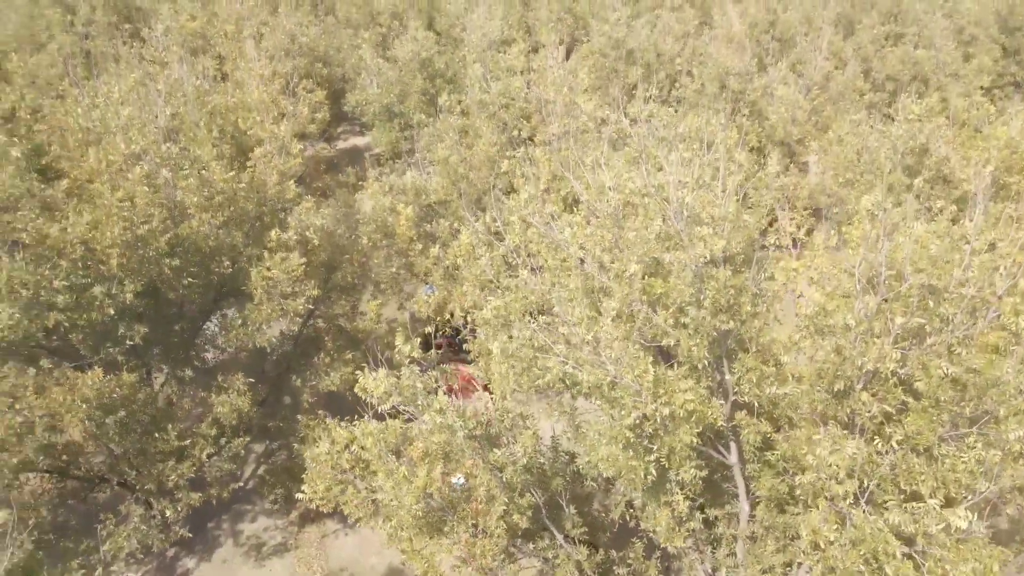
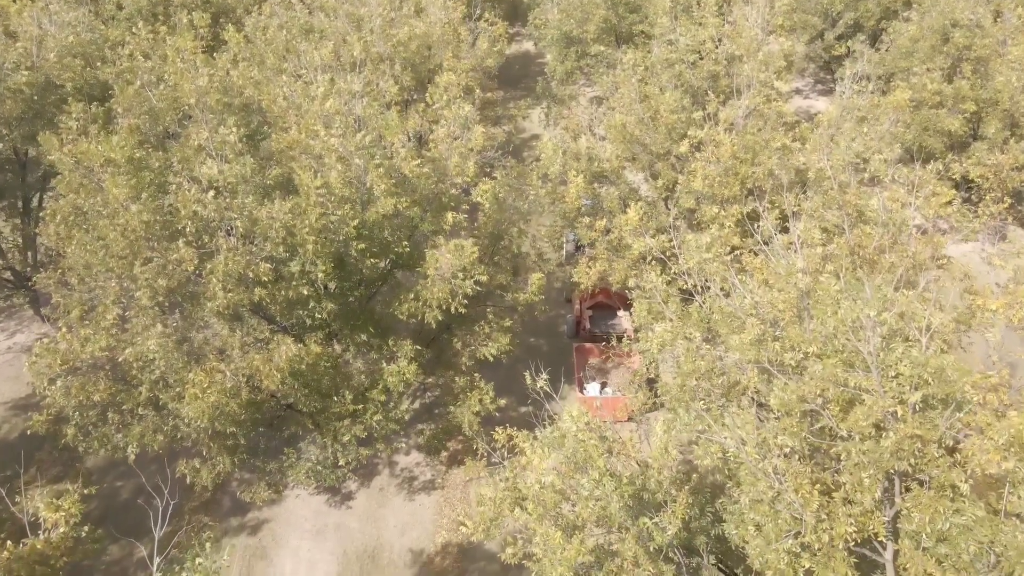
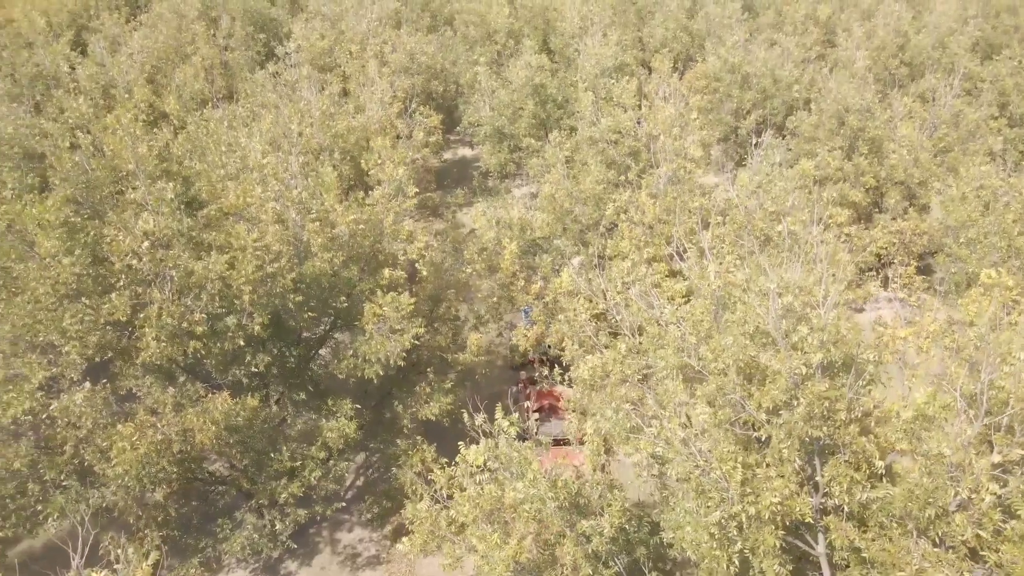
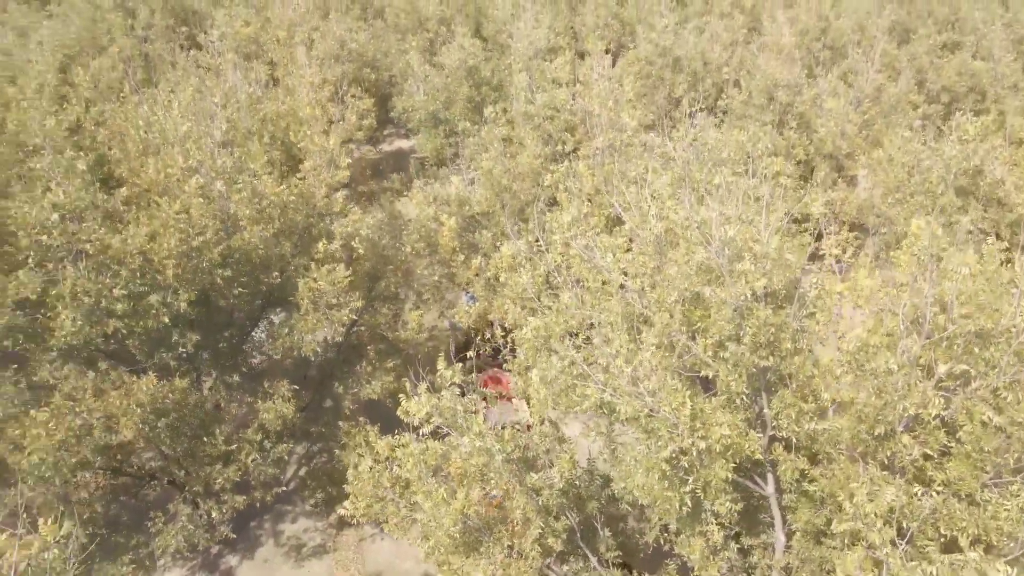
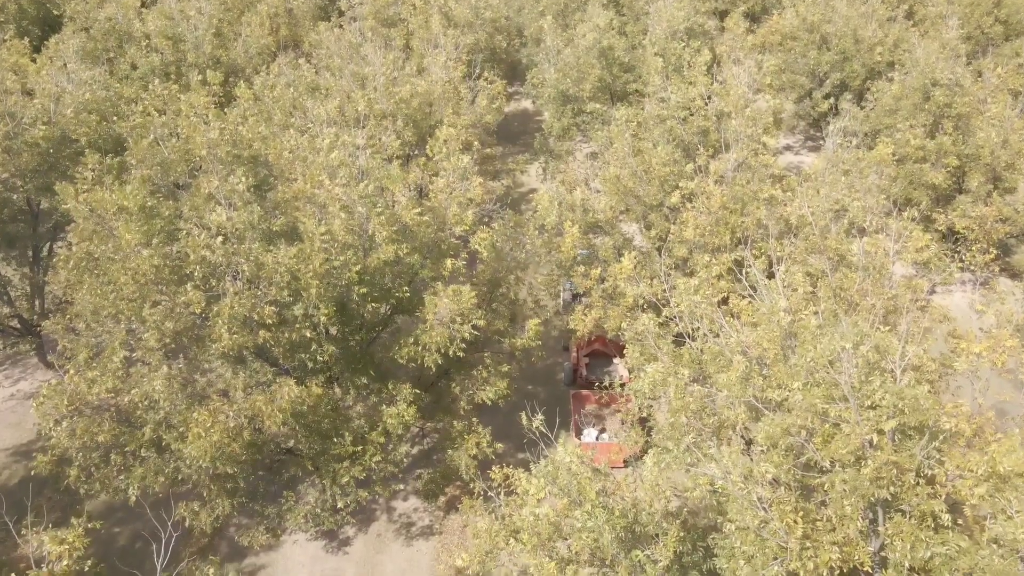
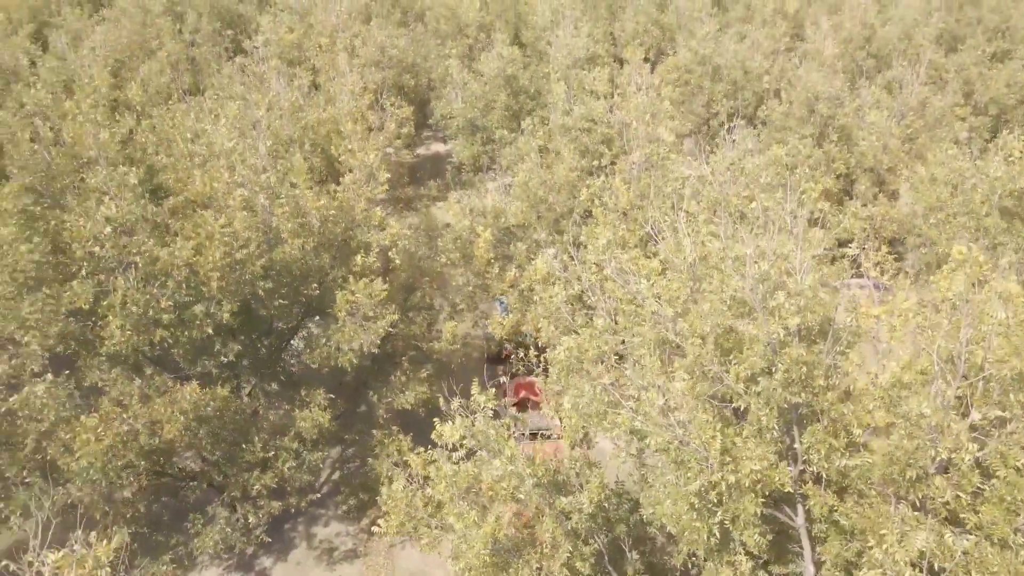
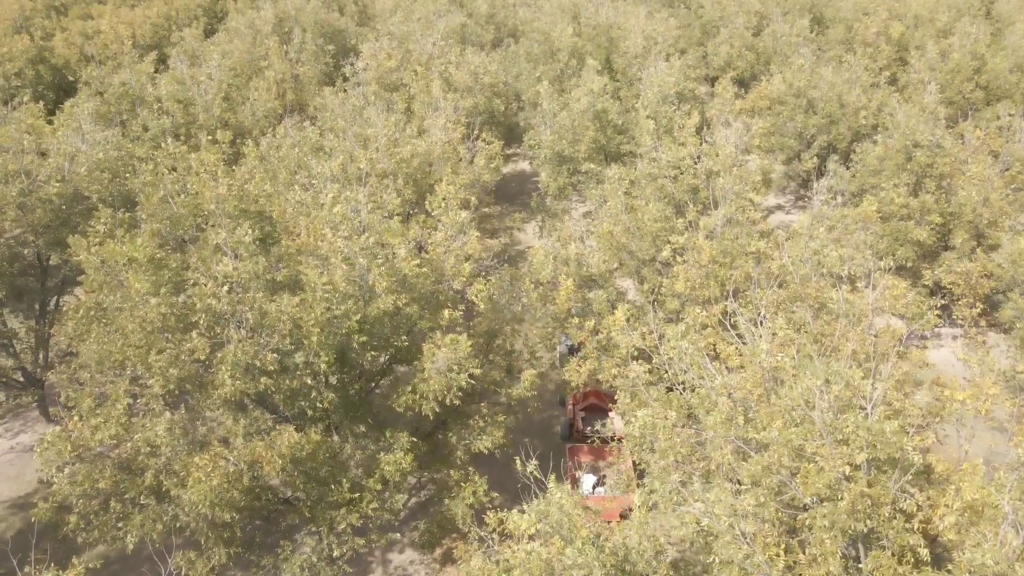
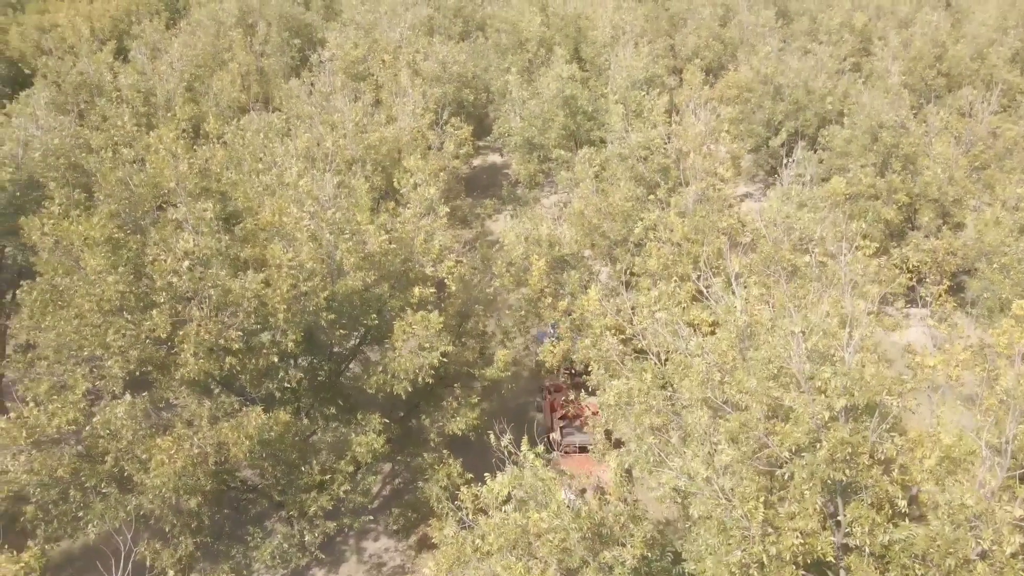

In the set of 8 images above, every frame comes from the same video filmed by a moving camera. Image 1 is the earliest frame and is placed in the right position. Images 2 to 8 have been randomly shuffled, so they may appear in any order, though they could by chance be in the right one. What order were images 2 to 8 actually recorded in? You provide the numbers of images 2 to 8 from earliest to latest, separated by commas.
4, 6, 3, 8, 7, 5, 2
